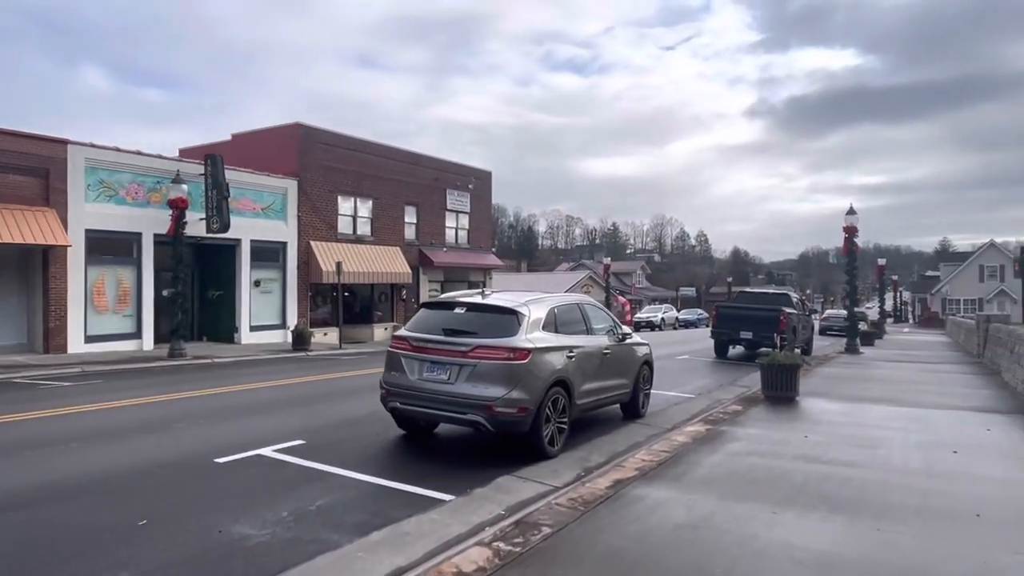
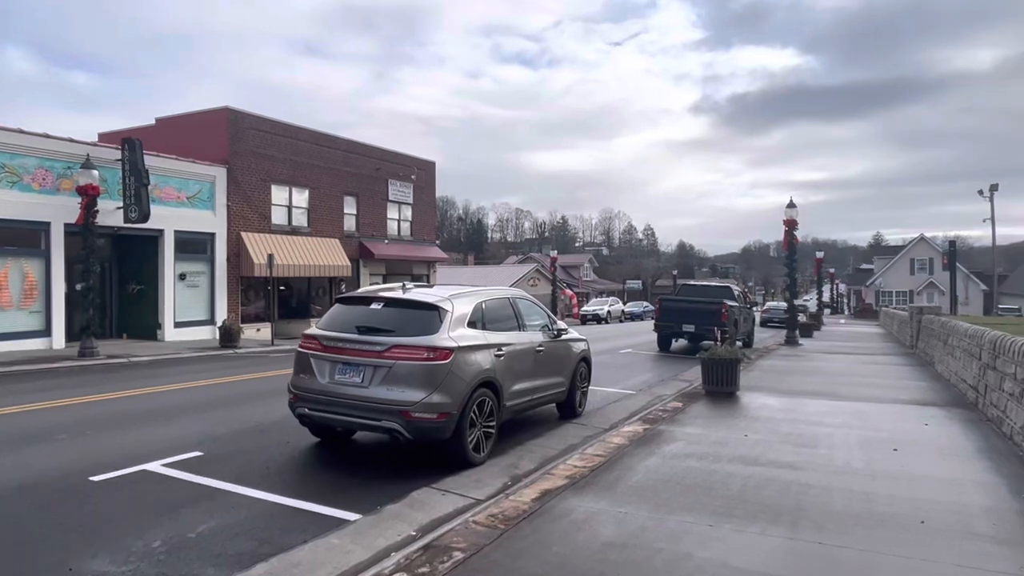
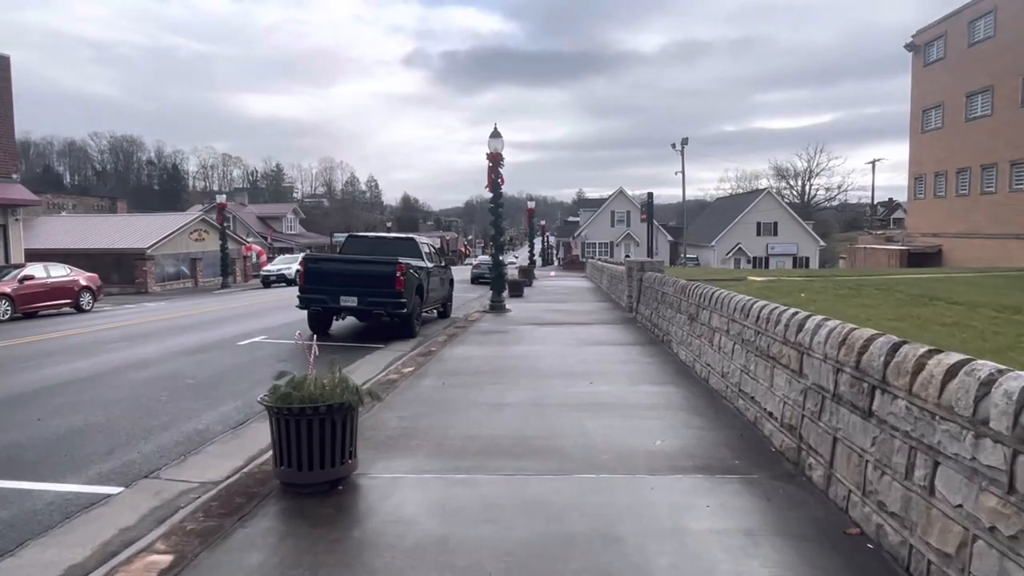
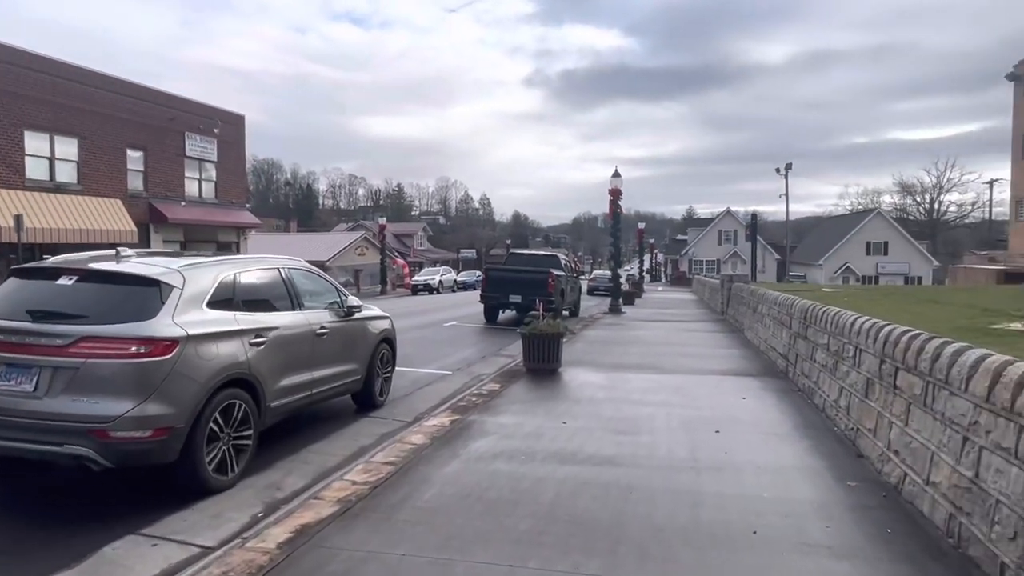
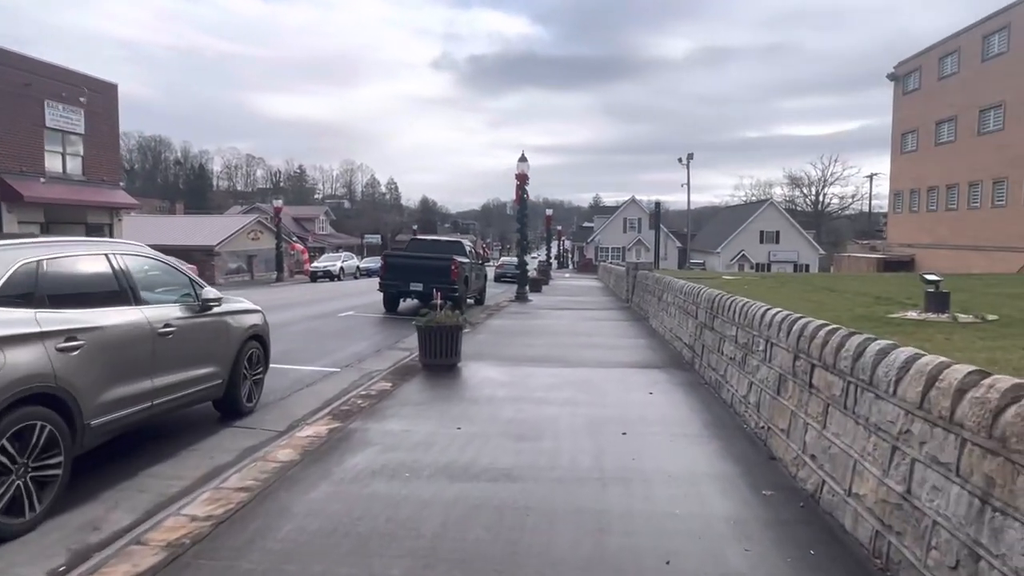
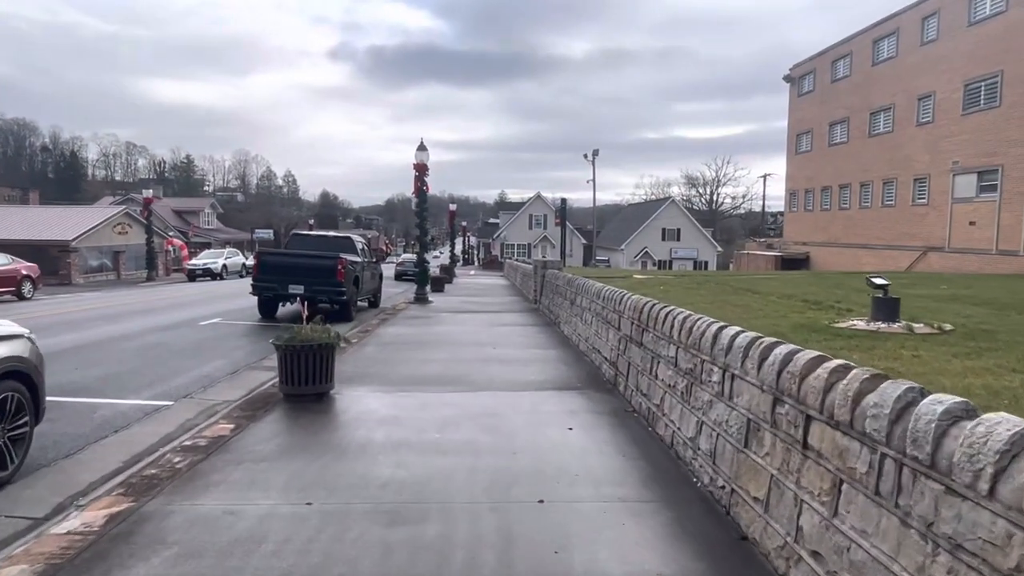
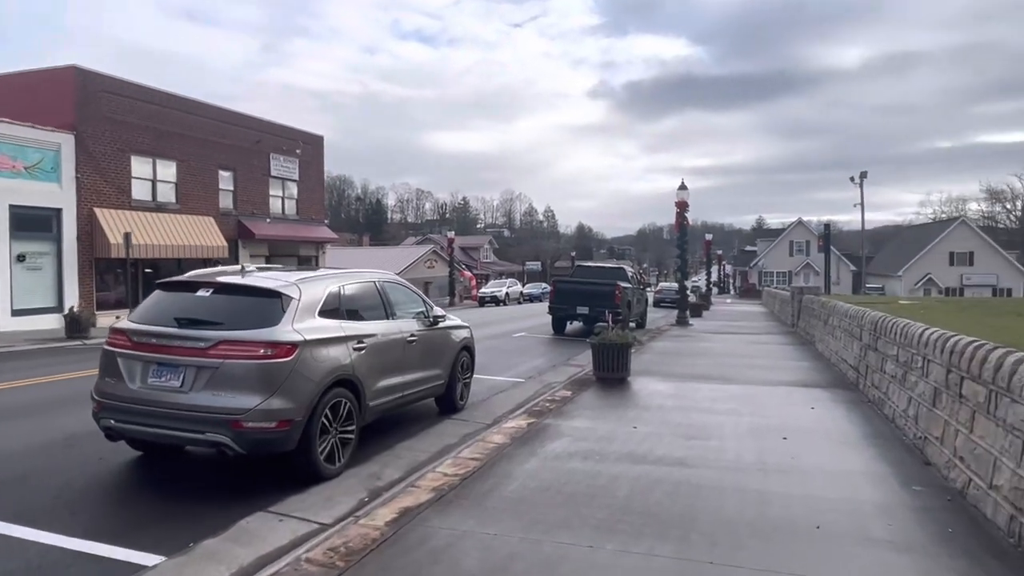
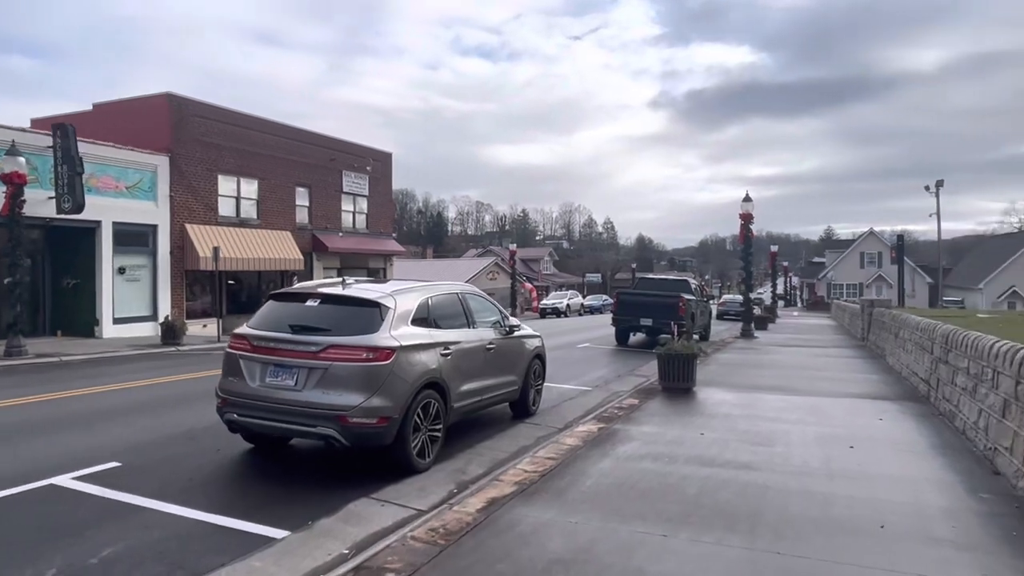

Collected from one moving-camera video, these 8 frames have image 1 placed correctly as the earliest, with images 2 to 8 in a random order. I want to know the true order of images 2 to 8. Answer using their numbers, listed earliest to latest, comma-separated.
2, 8, 7, 4, 5, 6, 3
